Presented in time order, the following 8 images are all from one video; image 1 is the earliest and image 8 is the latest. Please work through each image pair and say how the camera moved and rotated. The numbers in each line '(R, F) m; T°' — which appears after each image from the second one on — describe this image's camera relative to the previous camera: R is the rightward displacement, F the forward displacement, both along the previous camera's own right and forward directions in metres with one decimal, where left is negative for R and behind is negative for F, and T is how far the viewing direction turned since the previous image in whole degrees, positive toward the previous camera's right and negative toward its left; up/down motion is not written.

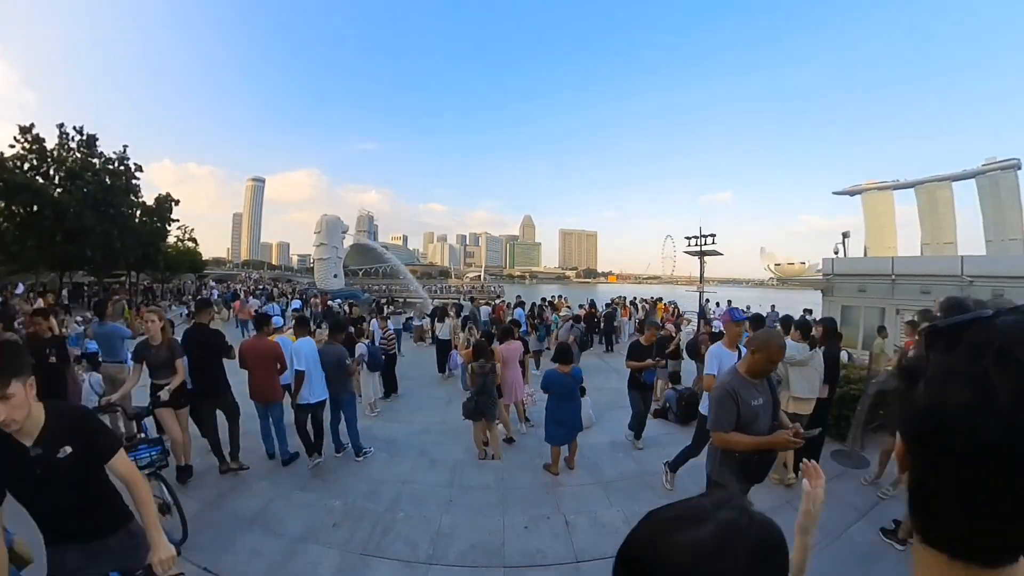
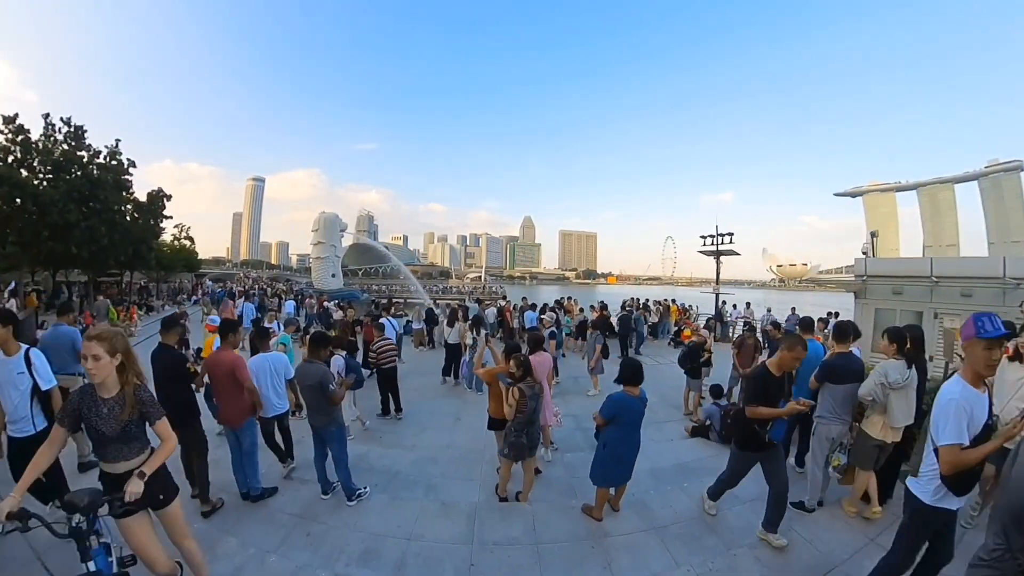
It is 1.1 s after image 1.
(-0.3, +1.0) m; 0°
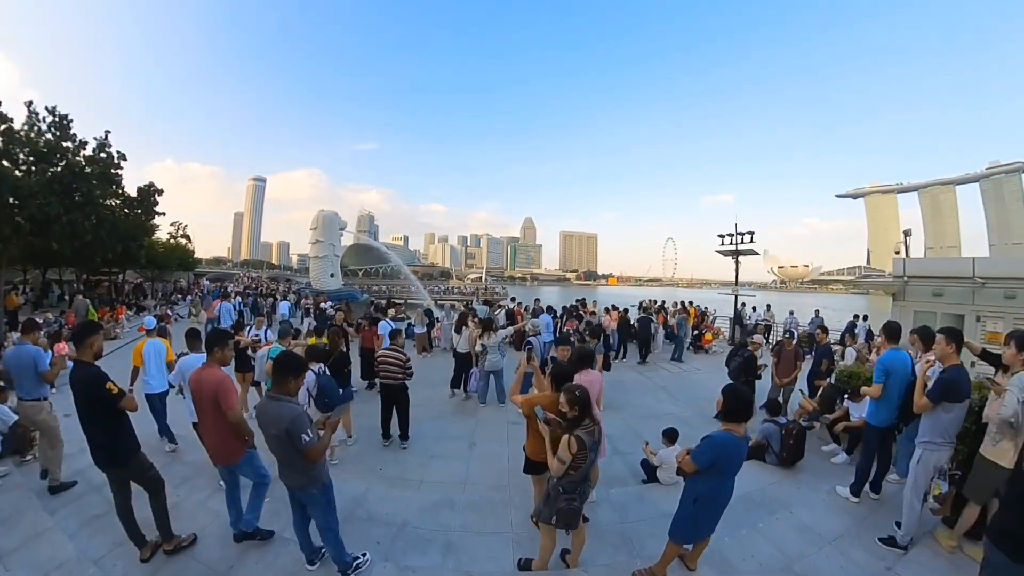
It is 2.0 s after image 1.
(-0.3, +1.0) m; 0°
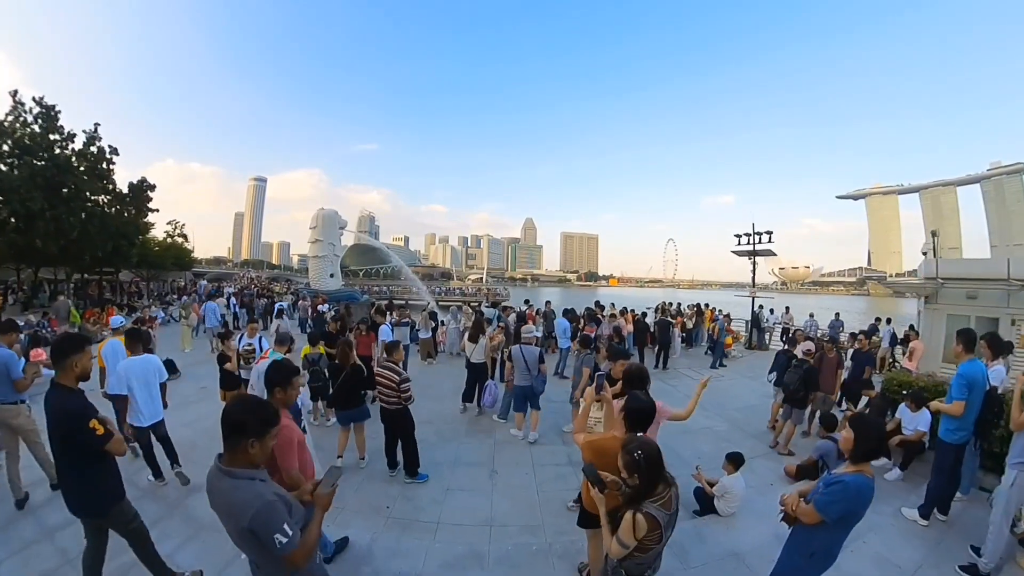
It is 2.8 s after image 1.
(-0.3, +0.8) m; 0°
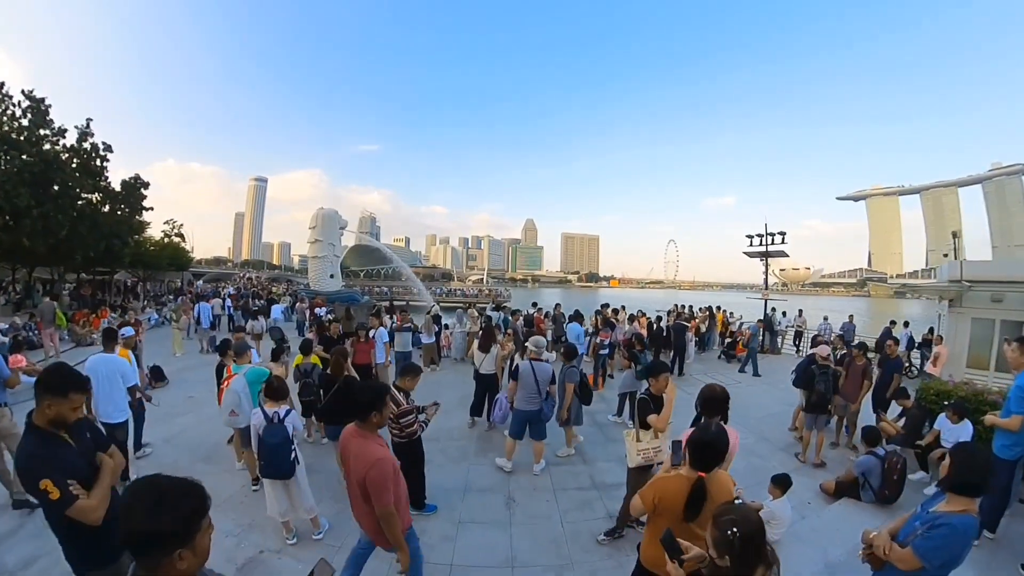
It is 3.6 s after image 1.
(-0.2, +0.5) m; 0°
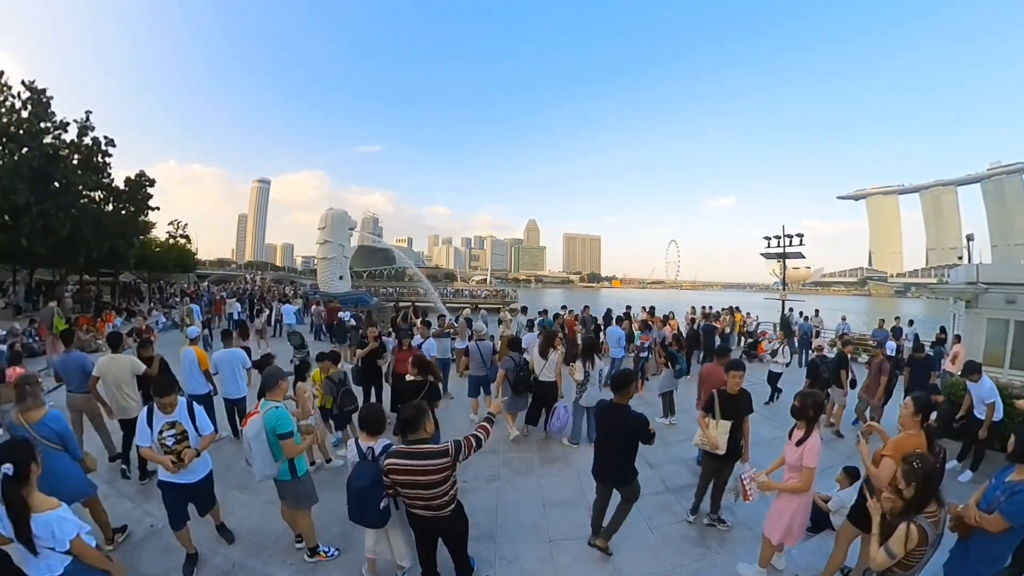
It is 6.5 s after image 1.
(-0.5, +0.3) m; 0°
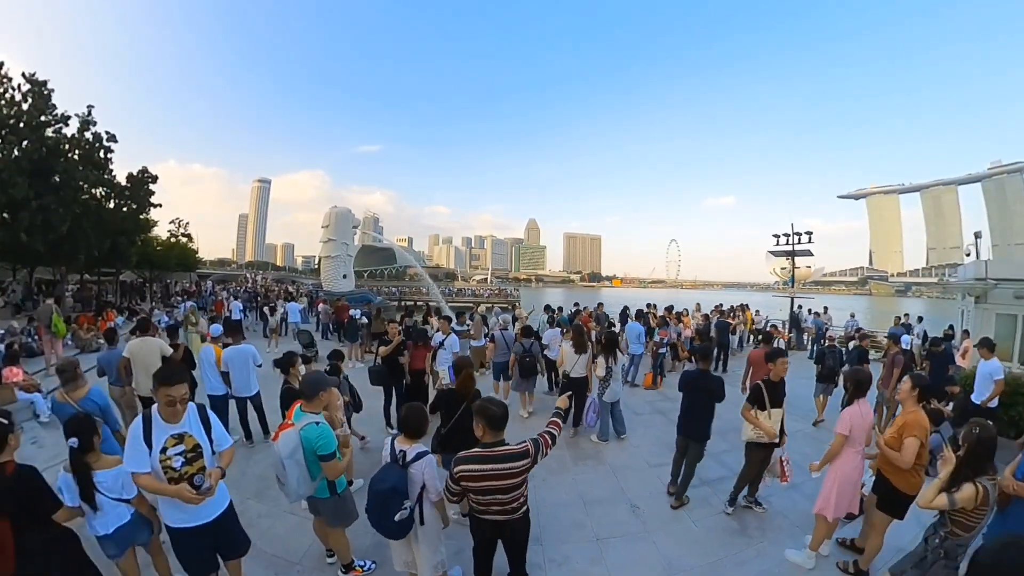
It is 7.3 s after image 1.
(-0.2, +0.2) m; 0°
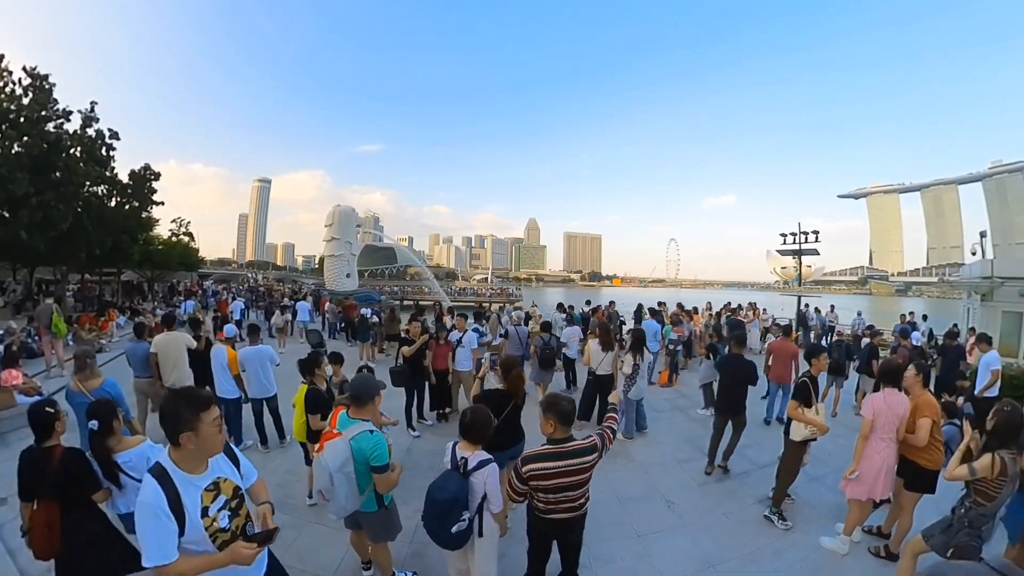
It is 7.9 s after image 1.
(-0.2, +0.1) m; 0°
